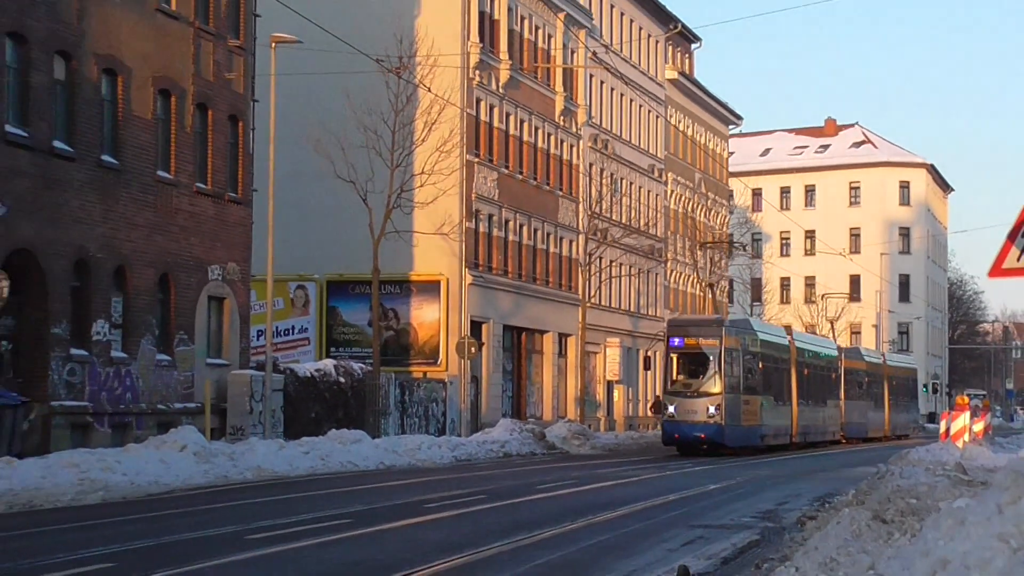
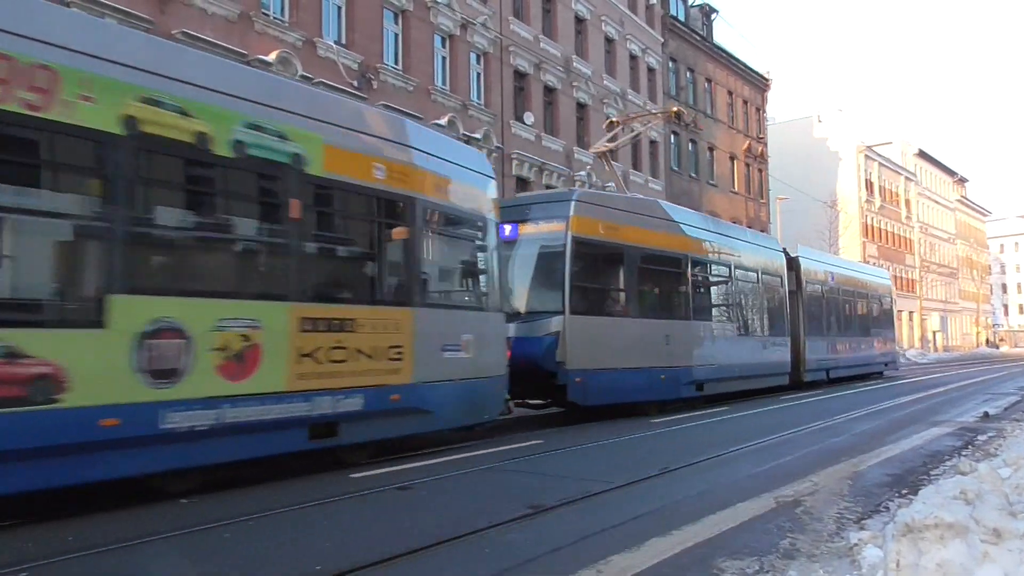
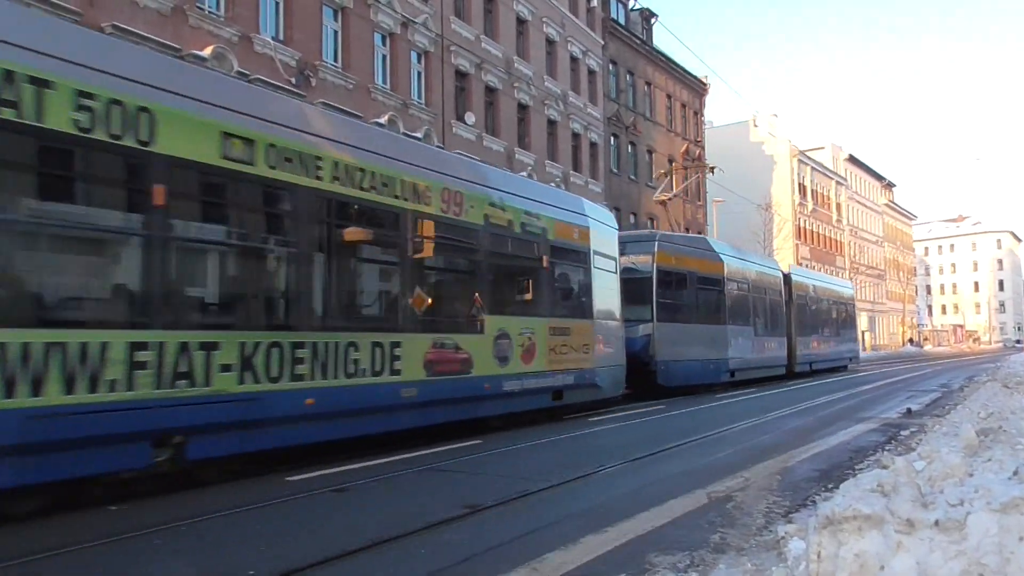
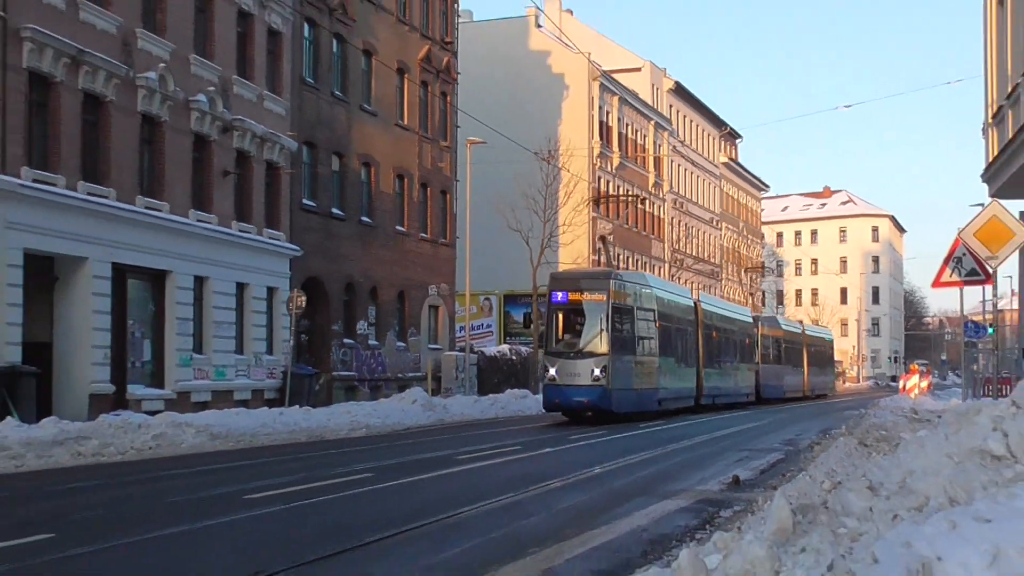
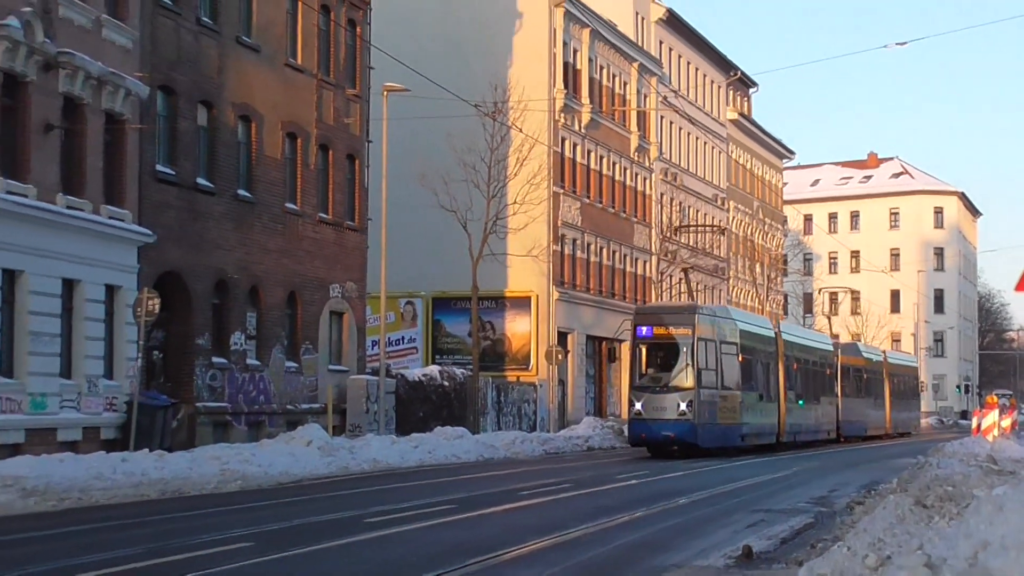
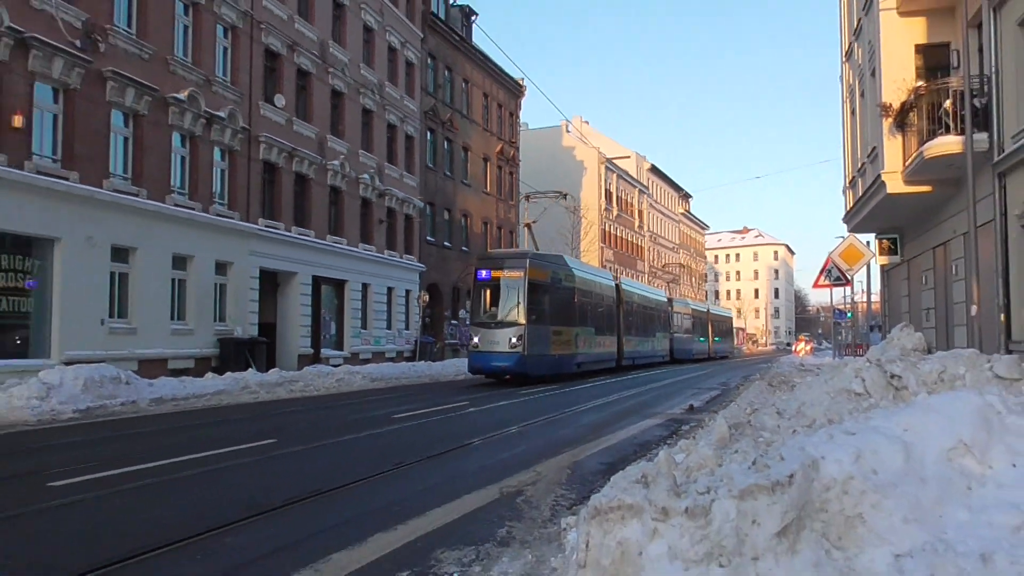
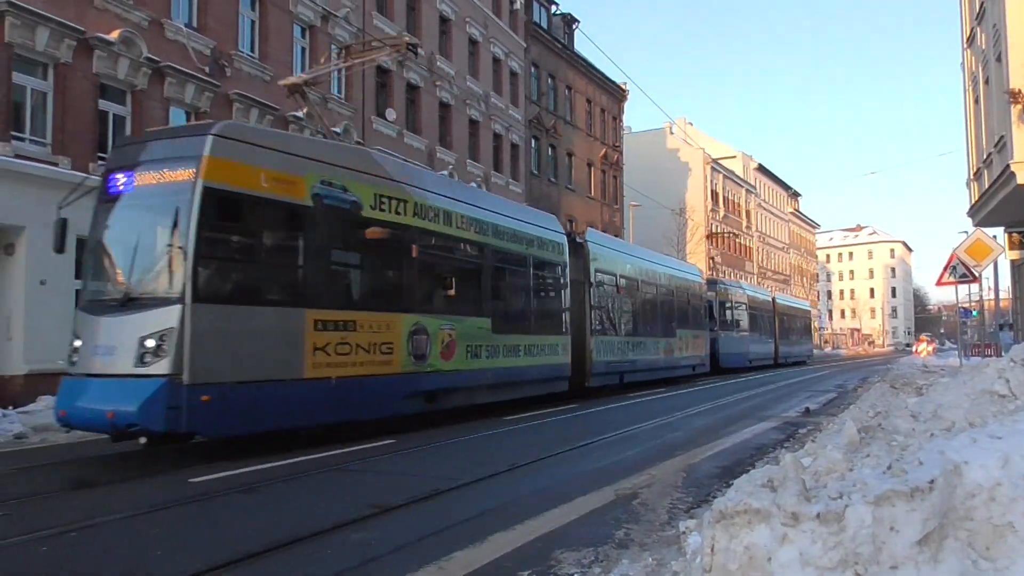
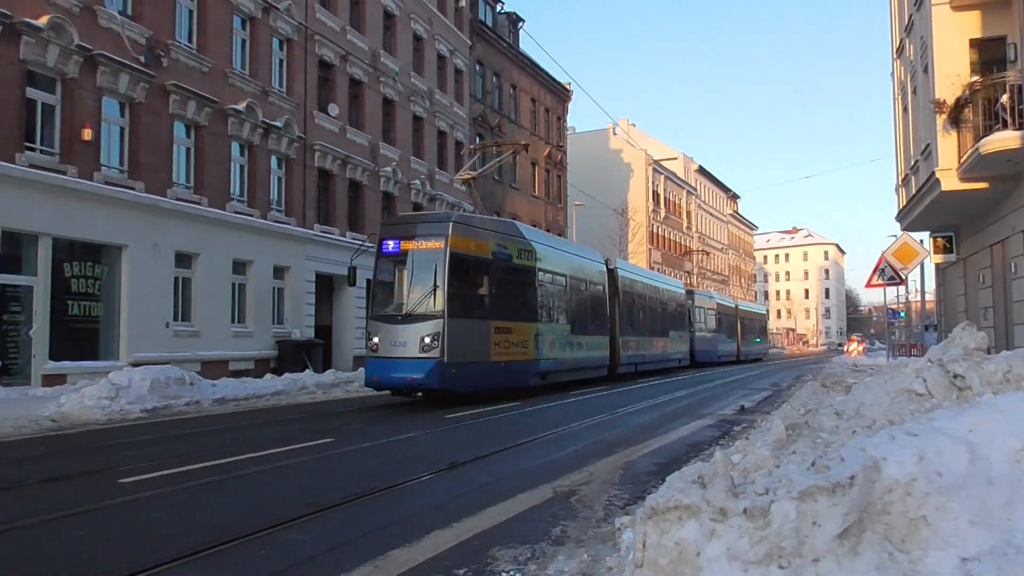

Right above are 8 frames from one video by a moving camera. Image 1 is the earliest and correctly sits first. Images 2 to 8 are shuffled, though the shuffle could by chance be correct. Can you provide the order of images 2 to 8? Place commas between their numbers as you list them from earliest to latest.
5, 4, 6, 8, 7, 3, 2
